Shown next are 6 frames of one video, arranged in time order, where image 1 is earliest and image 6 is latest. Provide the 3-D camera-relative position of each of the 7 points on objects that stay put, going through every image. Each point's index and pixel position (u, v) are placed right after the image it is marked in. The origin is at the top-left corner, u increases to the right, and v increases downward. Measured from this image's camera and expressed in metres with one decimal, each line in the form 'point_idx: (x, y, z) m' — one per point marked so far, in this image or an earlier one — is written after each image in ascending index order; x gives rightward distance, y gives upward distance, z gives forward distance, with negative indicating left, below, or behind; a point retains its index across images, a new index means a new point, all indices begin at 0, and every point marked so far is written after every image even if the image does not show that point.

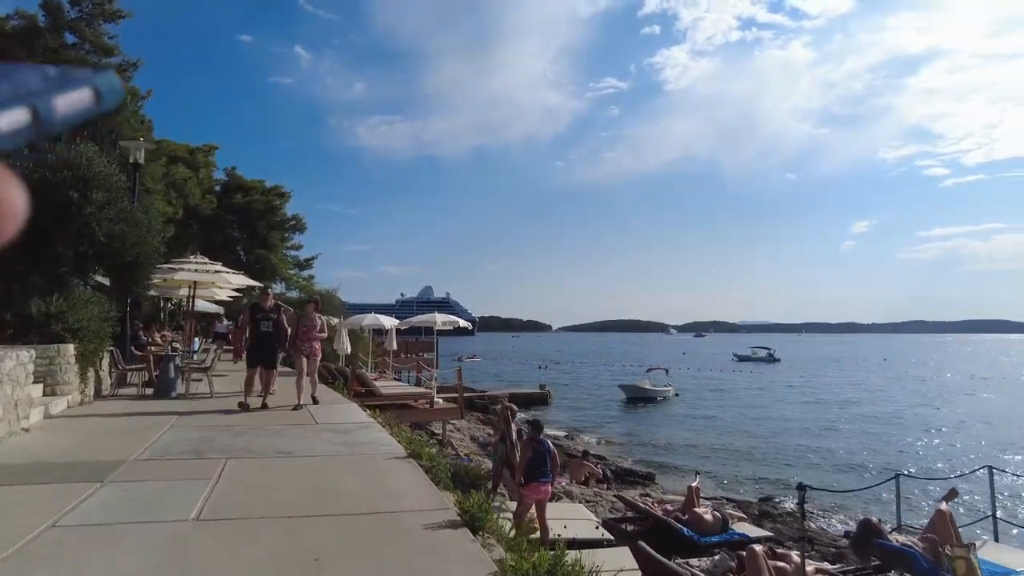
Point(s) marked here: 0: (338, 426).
0: (-2.5, -2.0, +10.1) m
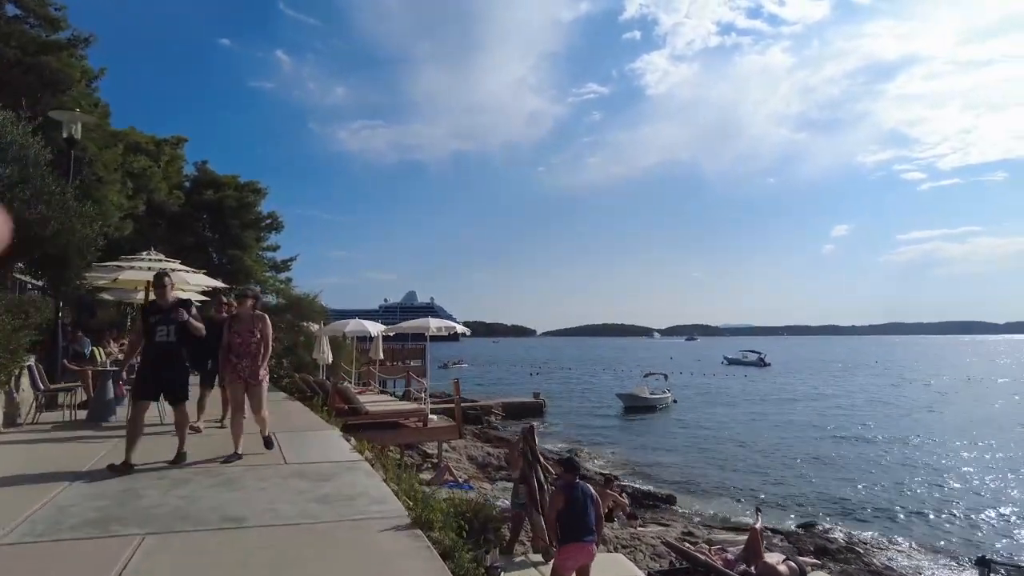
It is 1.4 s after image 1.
0: (-2.2, -2.0, +7.6) m
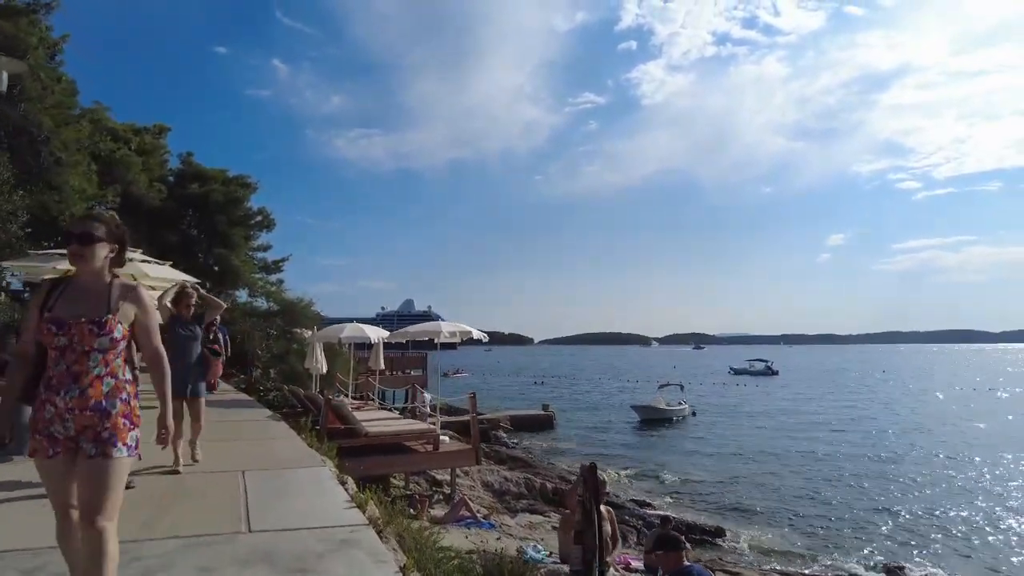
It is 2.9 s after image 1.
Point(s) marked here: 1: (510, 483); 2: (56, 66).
0: (-1.5, -1.8, +4.8) m
1: (0.0, -5.1, +18.1) m
2: (-12.9, +6.3, +19.7) m
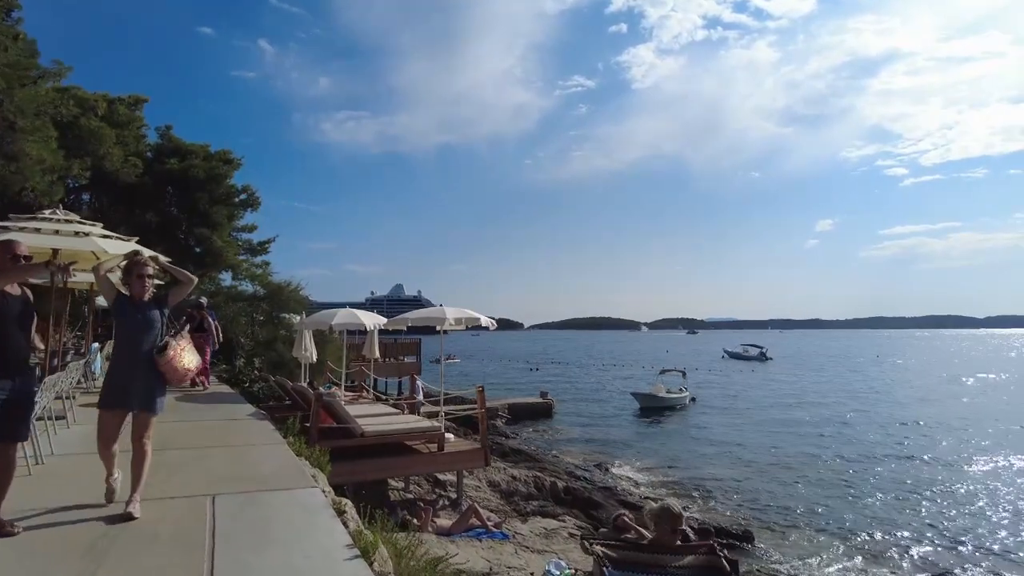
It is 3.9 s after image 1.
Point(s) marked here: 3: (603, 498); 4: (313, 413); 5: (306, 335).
0: (-1.1, -1.6, +3.2) m
1: (+0.1, -4.6, +16.6) m
2: (-12.7, +6.8, +17.8) m
3: (+2.3, -5.2, +17.4) m
4: (-3.3, -2.1, +11.7) m
5: (-5.7, -1.3, +19.3) m
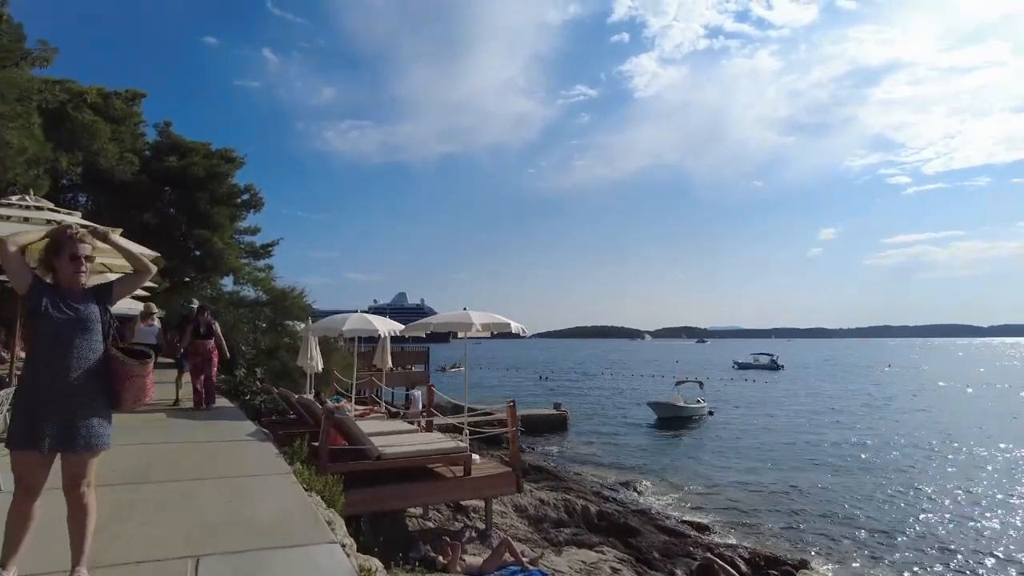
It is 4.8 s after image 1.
0: (-0.6, -1.5, +1.7) m
1: (+0.7, -4.7, +15.0) m
2: (-12.1, +6.7, +16.4) m
3: (+2.9, -5.3, +15.8) m
4: (-2.8, -2.1, +10.1) m
5: (-5.1, -1.4, +17.7) m
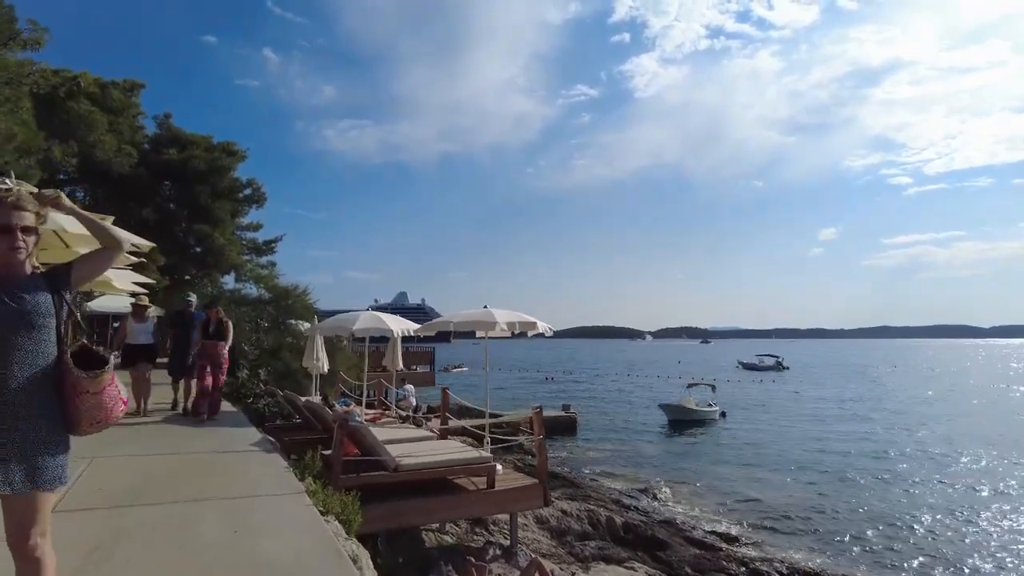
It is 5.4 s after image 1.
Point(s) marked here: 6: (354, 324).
0: (-0.1, -1.5, +0.8) m
1: (+1.2, -4.6, +14.1) m
2: (-11.7, +6.8, +15.5) m
3: (+3.3, -5.2, +14.9) m
4: (-2.3, -2.0, +9.2) m
5: (-4.7, -1.3, +16.8) m
6: (-3.3, -0.8, +14.8) m
